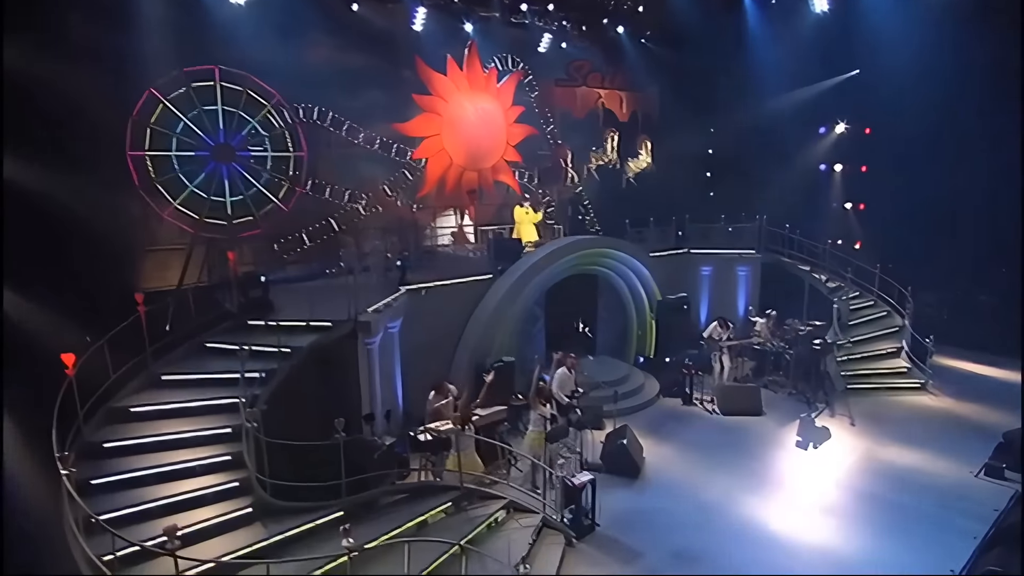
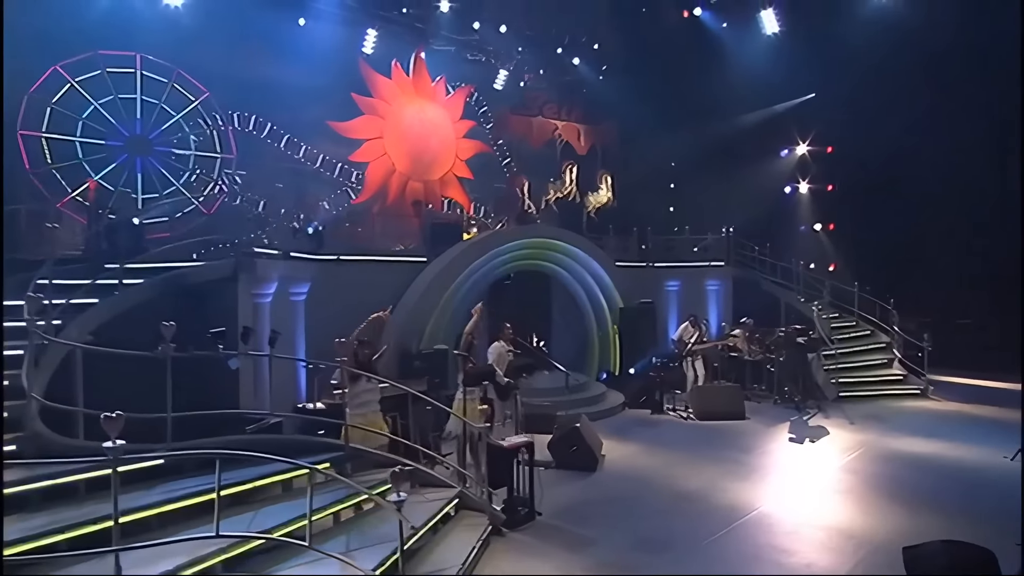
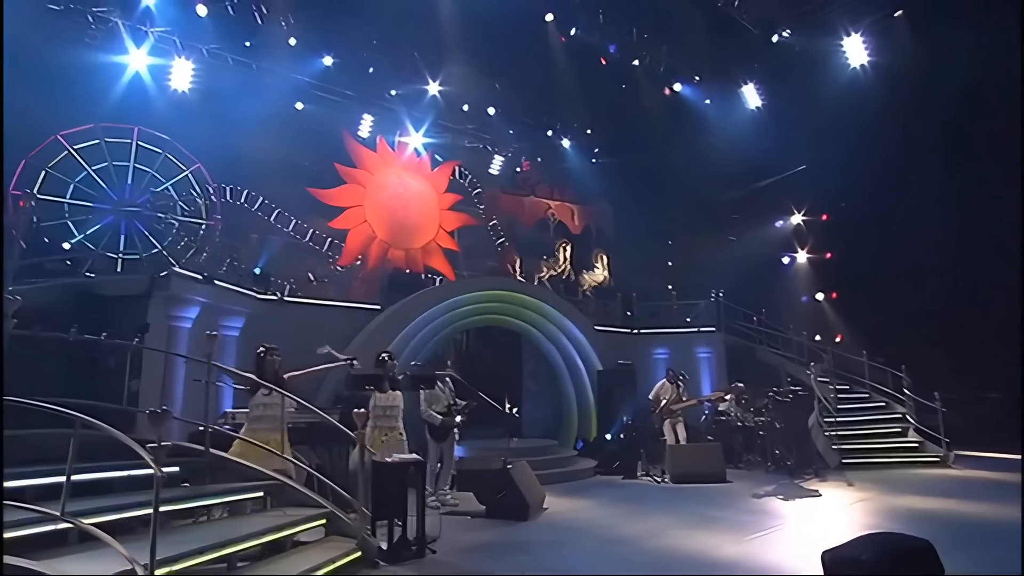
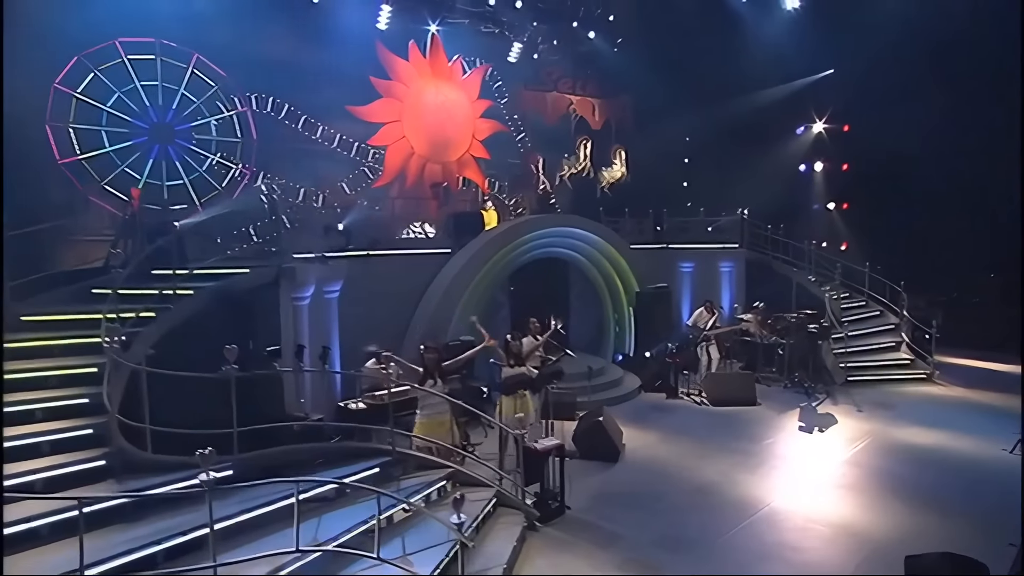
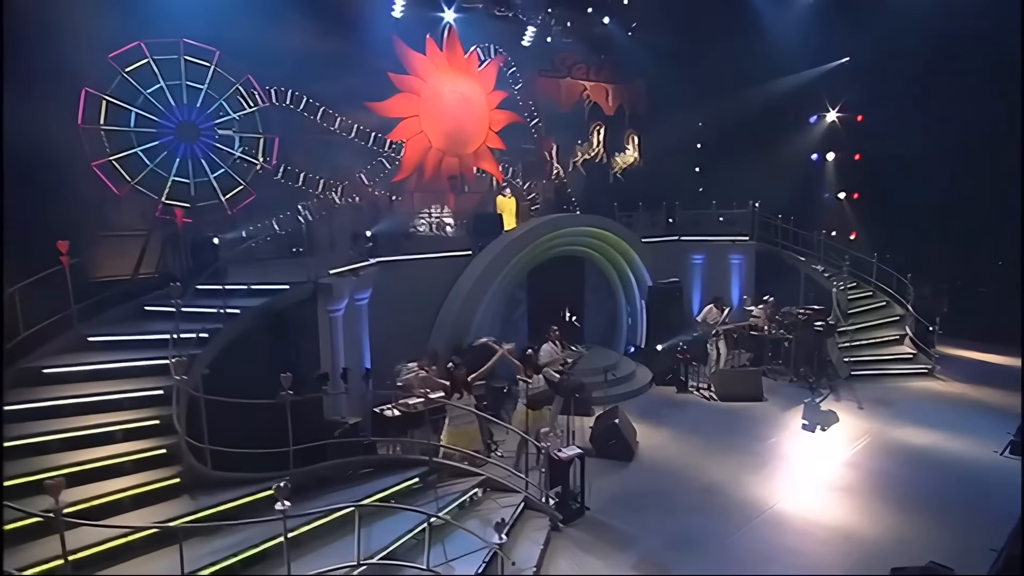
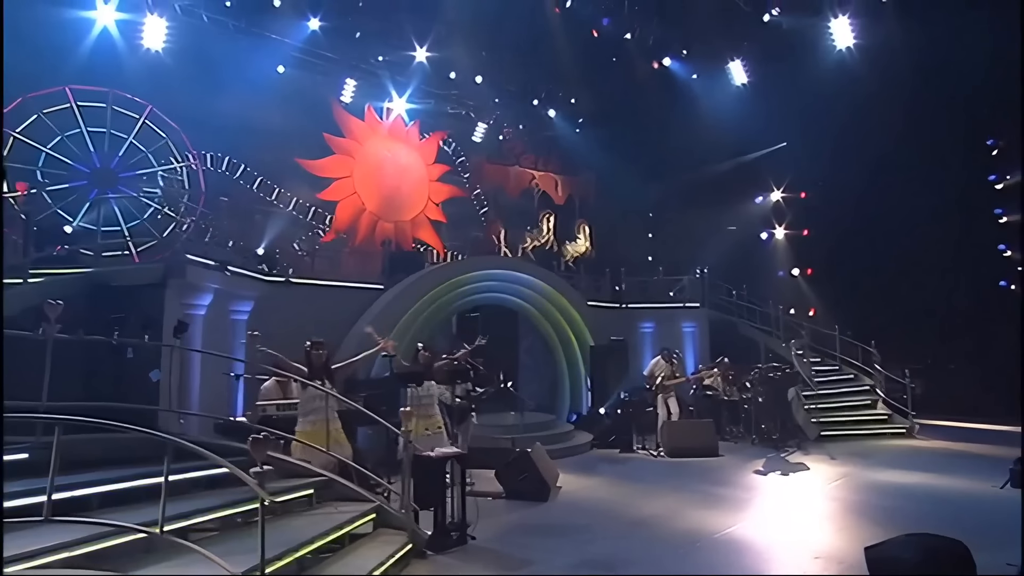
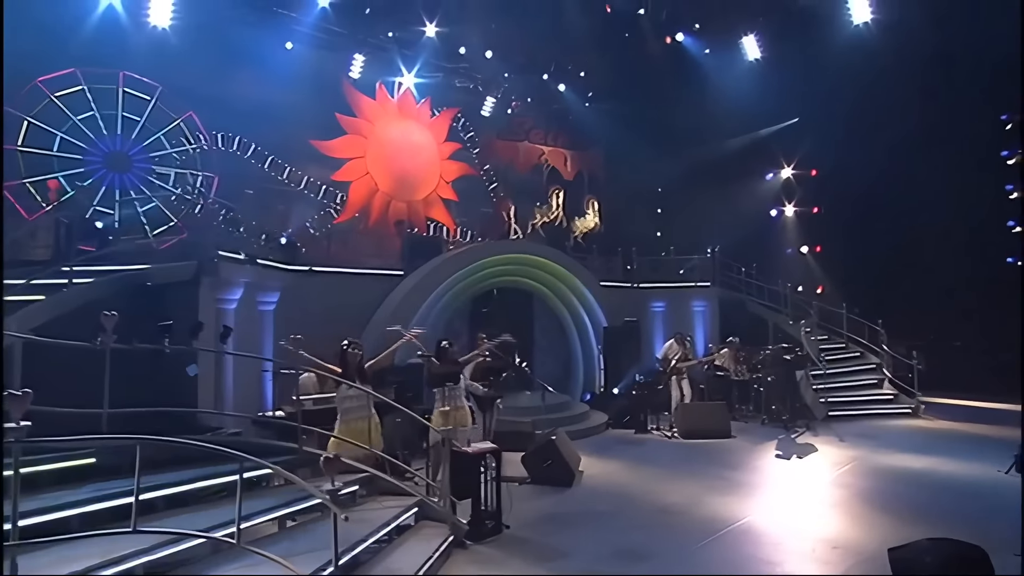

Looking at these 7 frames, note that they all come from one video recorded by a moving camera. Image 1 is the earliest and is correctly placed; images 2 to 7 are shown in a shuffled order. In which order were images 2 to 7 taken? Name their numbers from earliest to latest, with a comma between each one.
5, 4, 2, 7, 6, 3
